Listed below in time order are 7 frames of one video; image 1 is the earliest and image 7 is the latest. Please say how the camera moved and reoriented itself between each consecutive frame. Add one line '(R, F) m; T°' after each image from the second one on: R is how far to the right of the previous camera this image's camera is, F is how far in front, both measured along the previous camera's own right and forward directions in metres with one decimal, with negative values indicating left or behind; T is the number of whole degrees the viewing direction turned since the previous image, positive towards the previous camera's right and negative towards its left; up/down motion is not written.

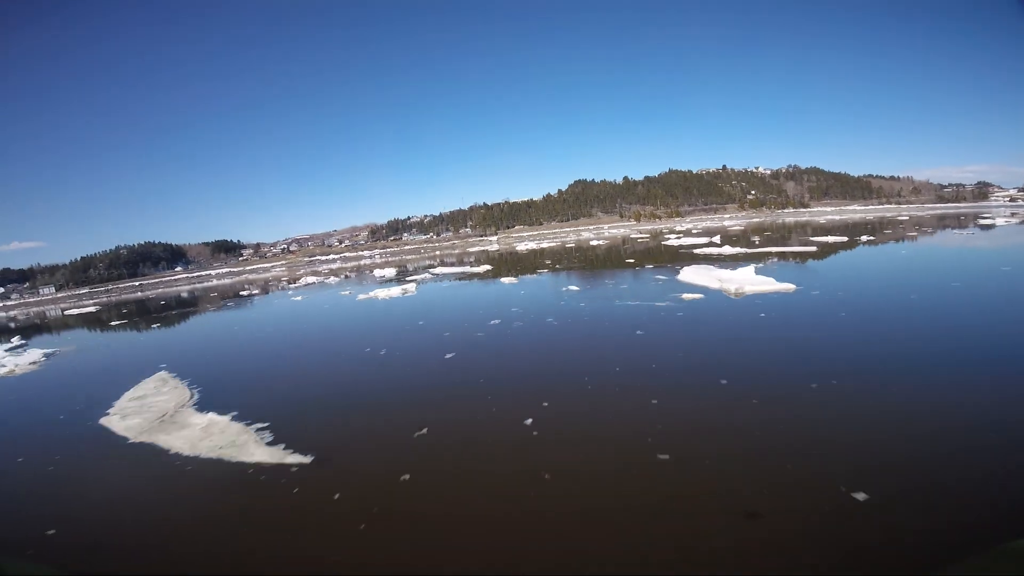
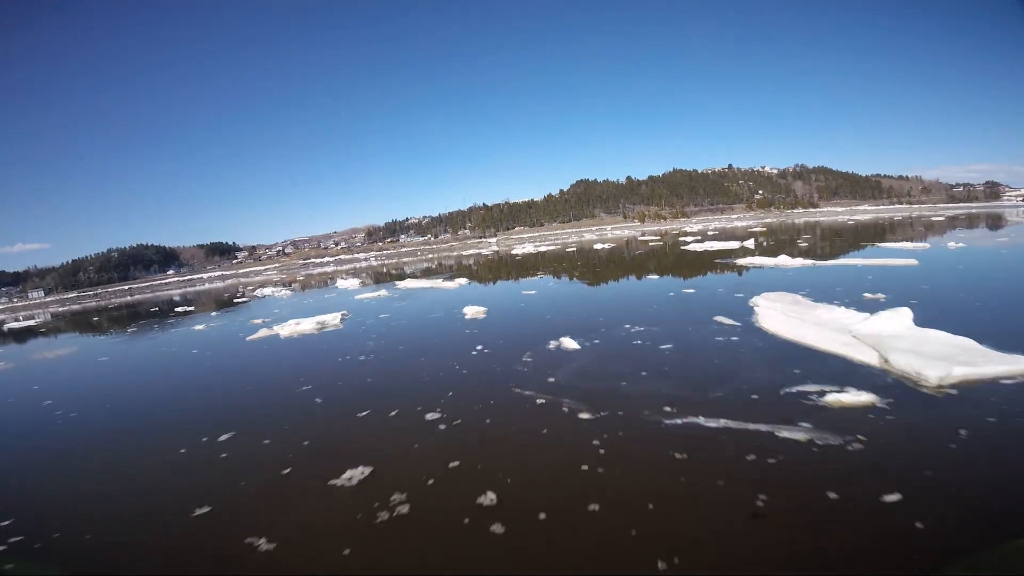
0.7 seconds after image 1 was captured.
(+0.3, +1.8) m; 0°
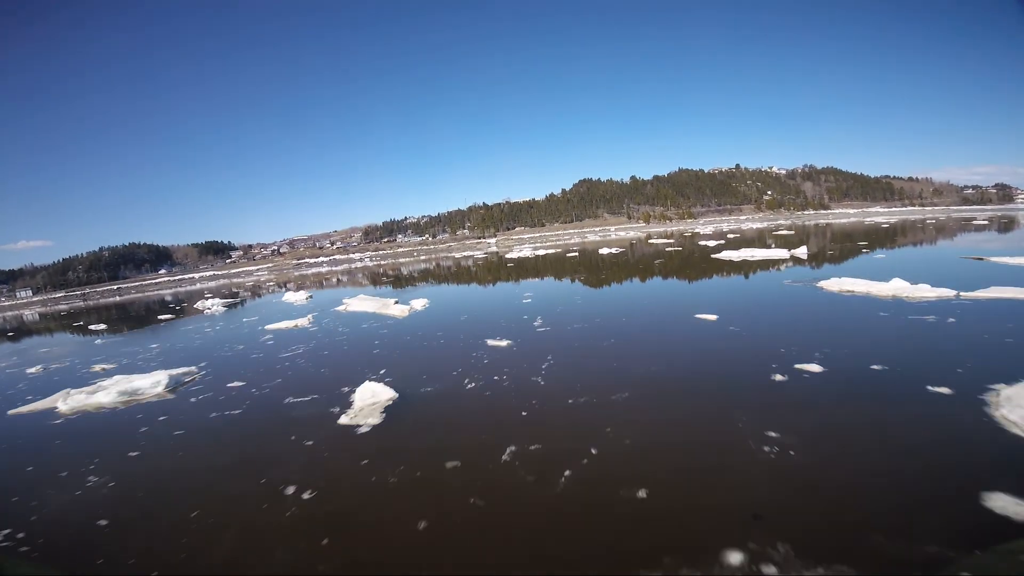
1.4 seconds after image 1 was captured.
(+0.3, +1.6) m; 0°
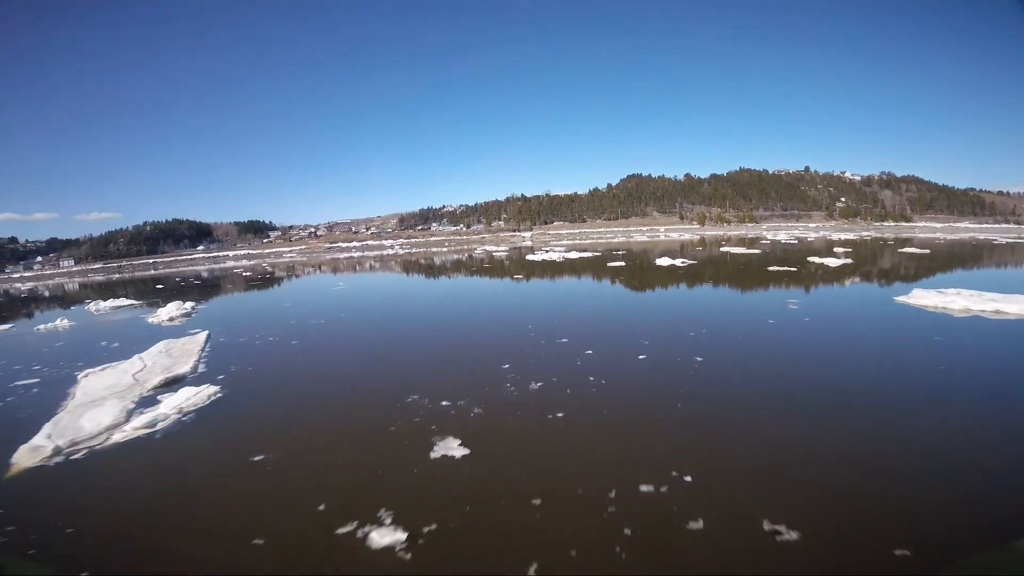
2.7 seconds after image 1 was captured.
(+0.3, +2.7) m; -5°
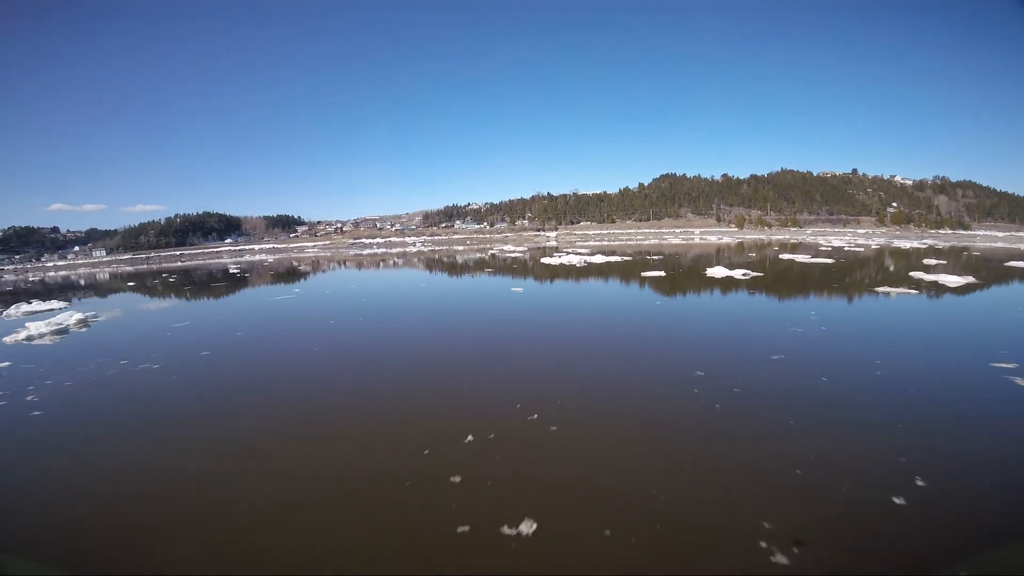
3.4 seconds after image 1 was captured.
(+0.1, +1.3) m; -3°
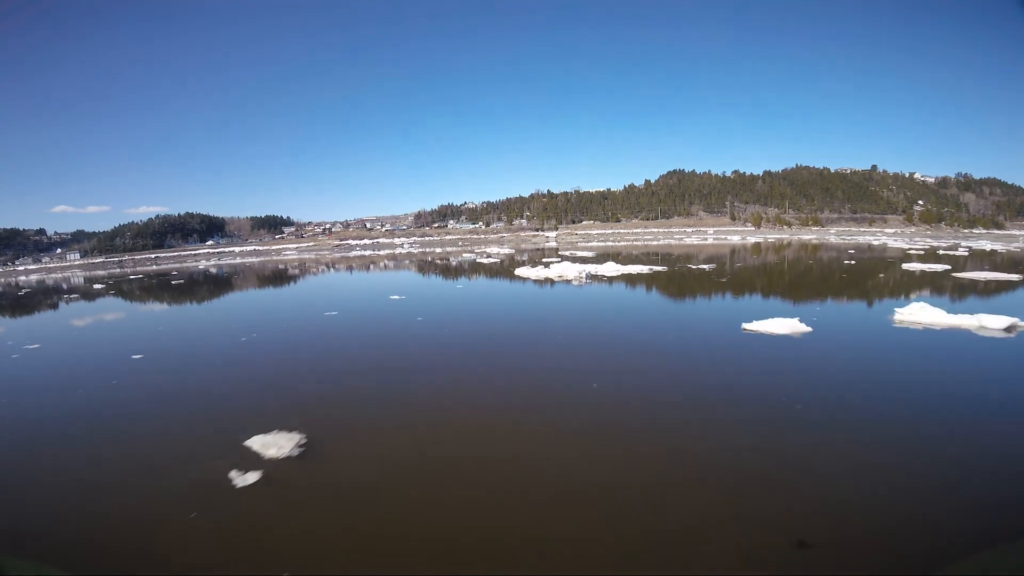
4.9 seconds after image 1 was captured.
(+0.5, +2.9) m; 0°
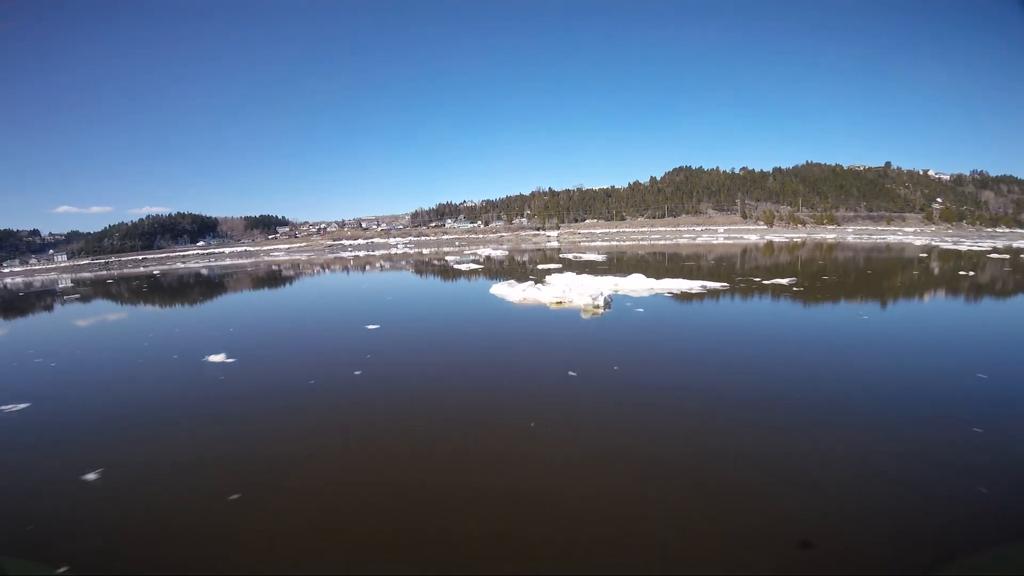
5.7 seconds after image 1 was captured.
(+0.2, +1.5) m; 0°
